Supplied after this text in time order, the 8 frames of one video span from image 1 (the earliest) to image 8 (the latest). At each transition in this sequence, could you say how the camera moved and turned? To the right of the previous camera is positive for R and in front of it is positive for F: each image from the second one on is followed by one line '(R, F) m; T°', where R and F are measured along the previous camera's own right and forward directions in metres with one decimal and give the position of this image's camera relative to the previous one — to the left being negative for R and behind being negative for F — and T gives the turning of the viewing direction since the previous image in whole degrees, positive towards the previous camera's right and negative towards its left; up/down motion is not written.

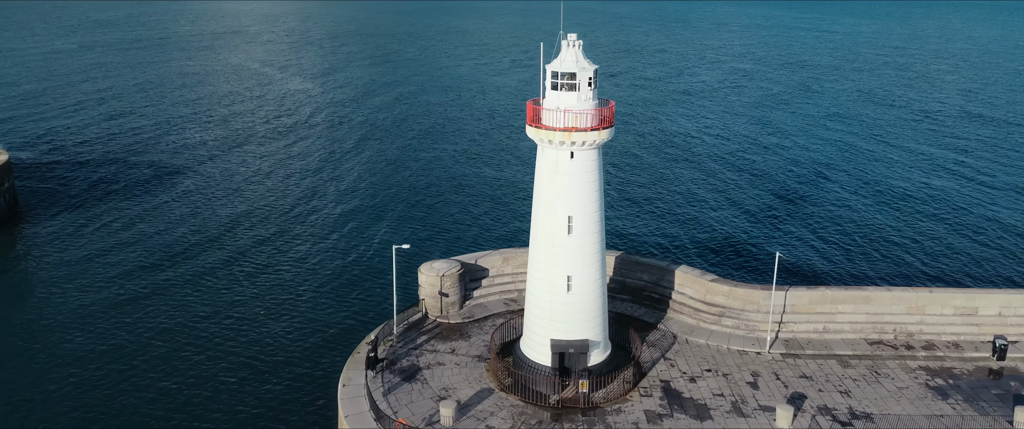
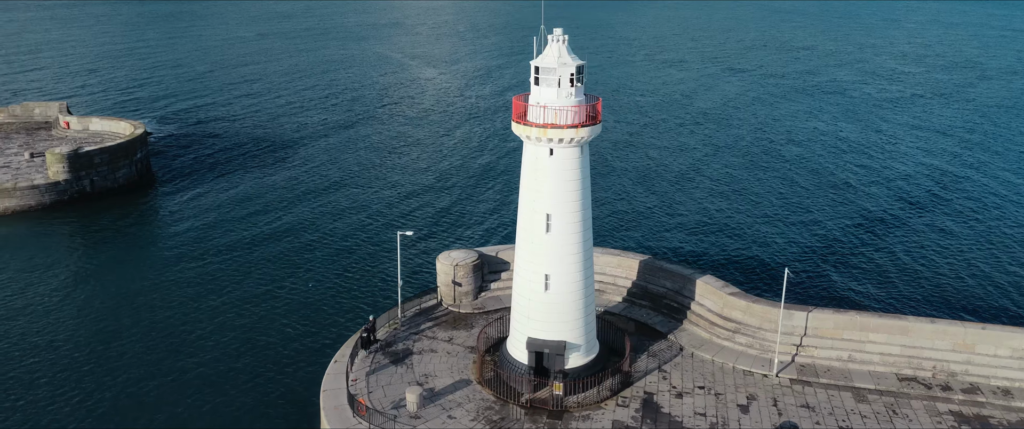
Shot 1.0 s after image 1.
(+5.6, +0.7) m; -12°
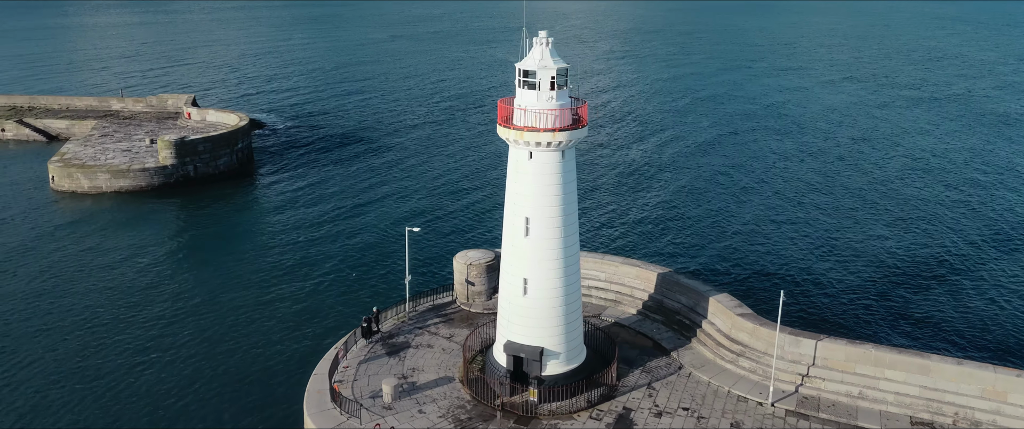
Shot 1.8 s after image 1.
(+4.8, +0.5) m; -10°
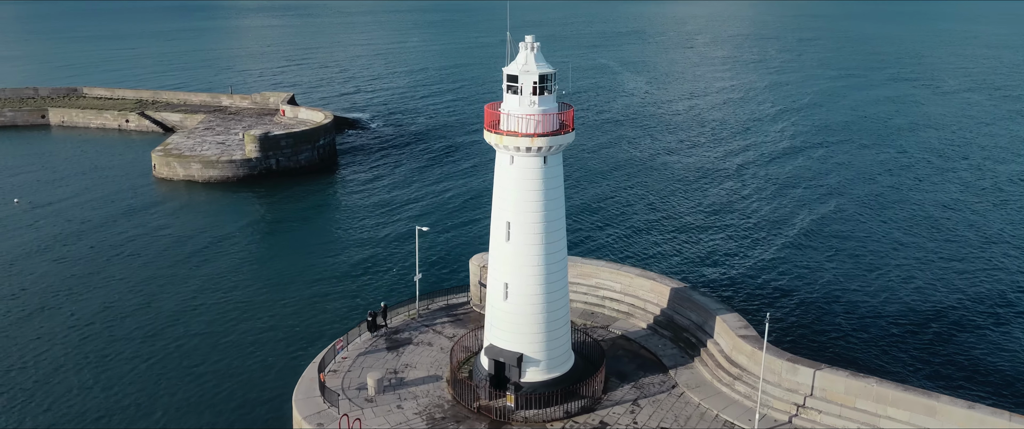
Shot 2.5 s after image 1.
(+4.2, +0.3) m; -9°
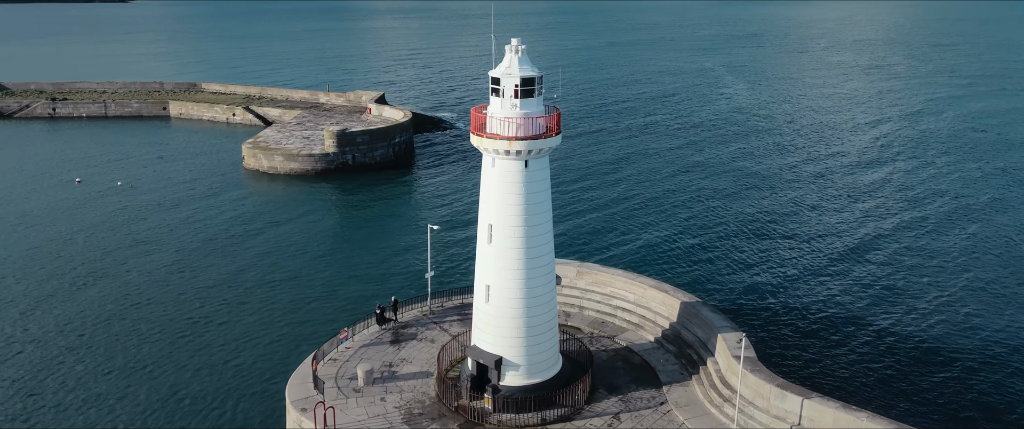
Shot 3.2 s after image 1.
(+4.2, +0.4) m; -9°
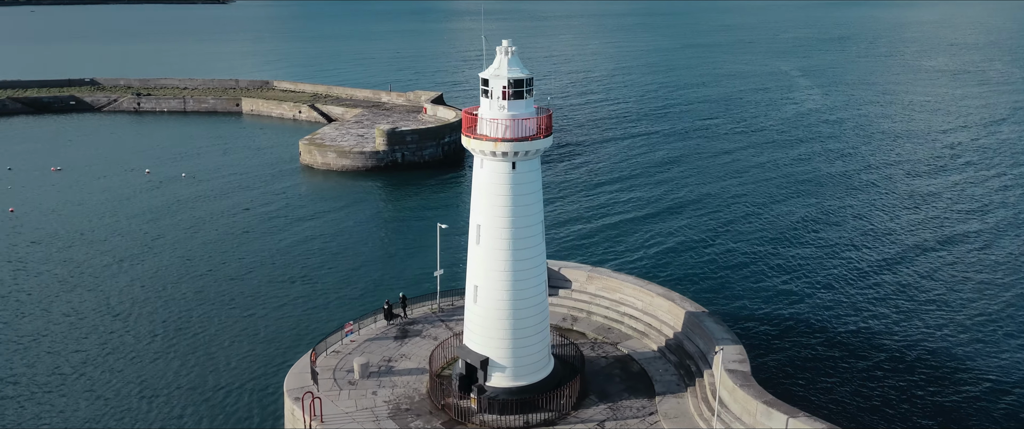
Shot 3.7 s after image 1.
(+2.8, +0.2) m; -6°
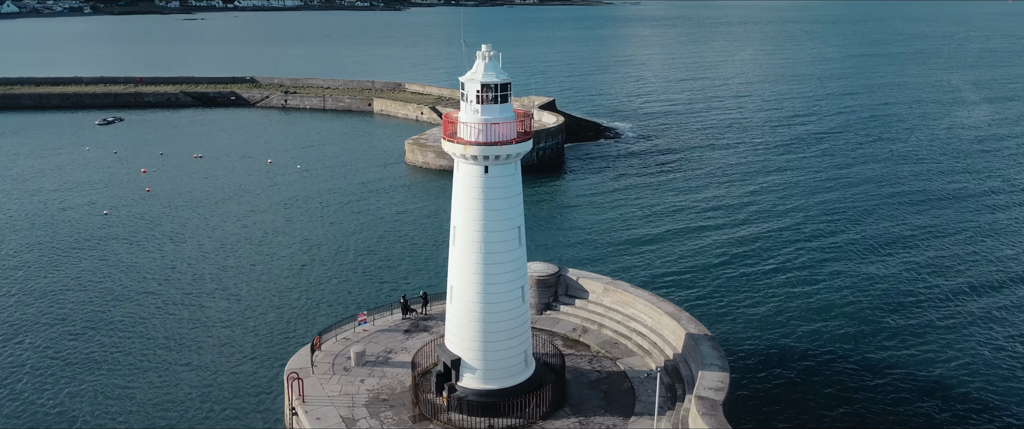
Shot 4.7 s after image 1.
(+5.7, +0.5) m; -12°
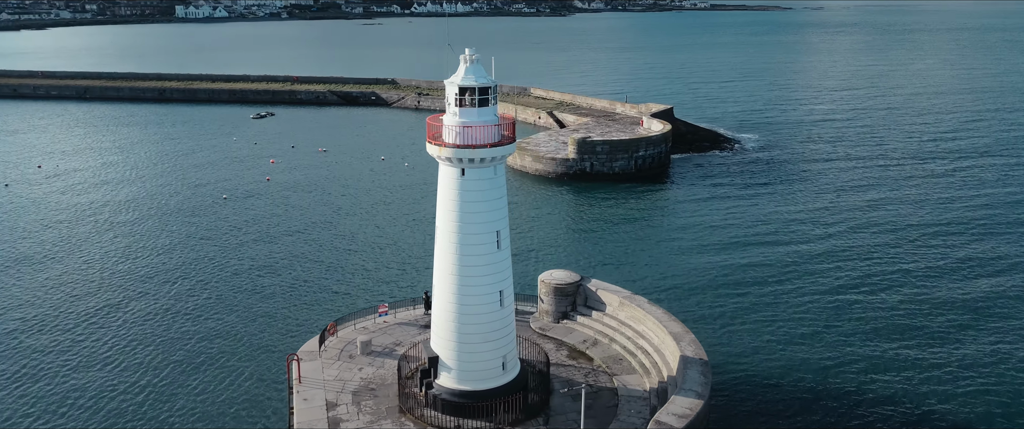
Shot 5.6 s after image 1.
(+5.7, +0.6) m; -12°
